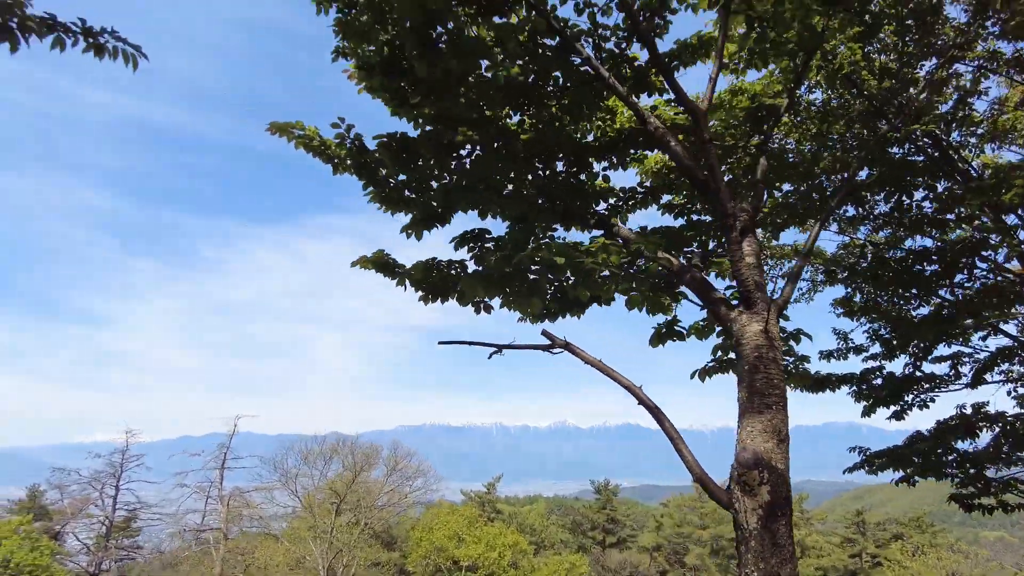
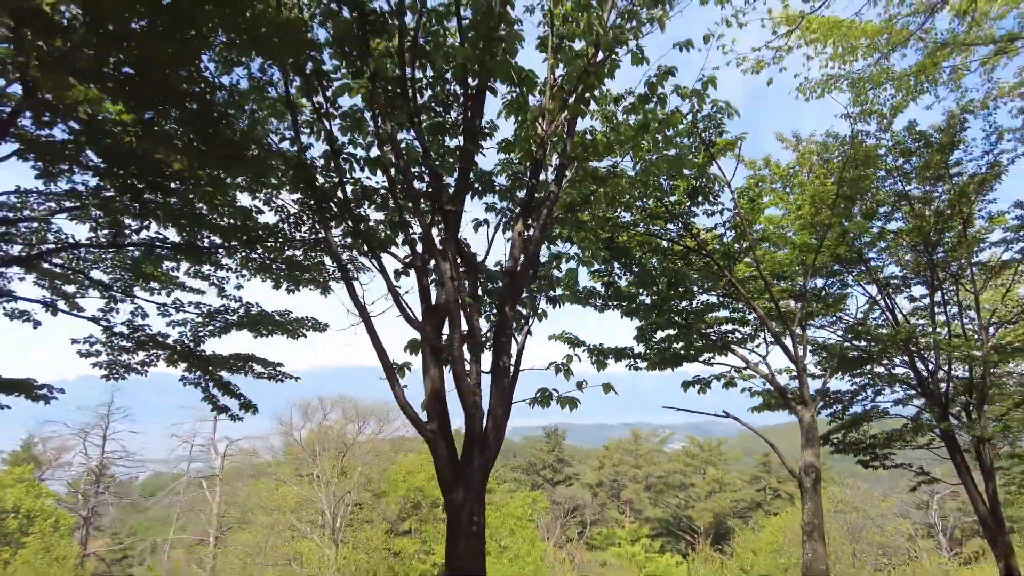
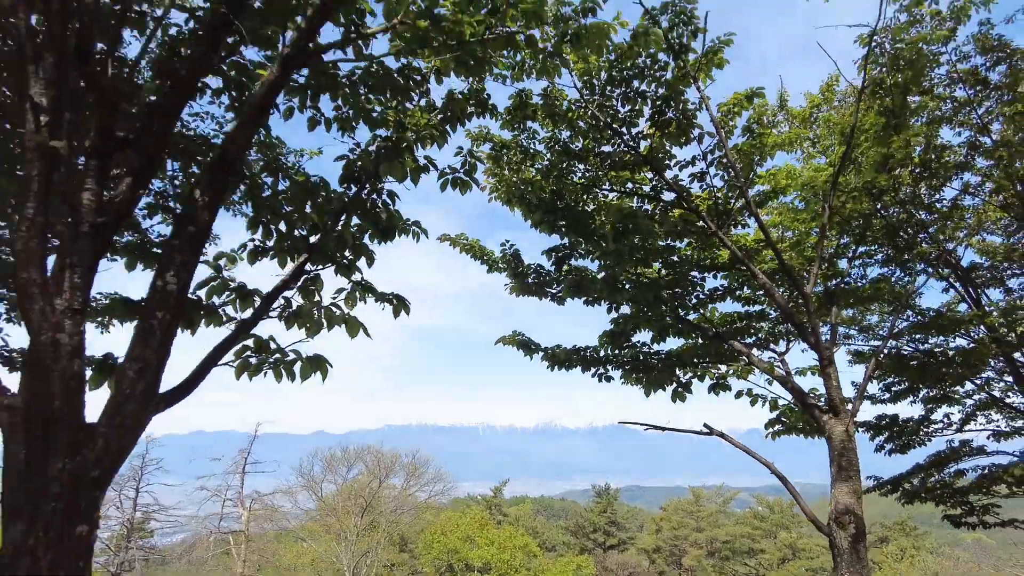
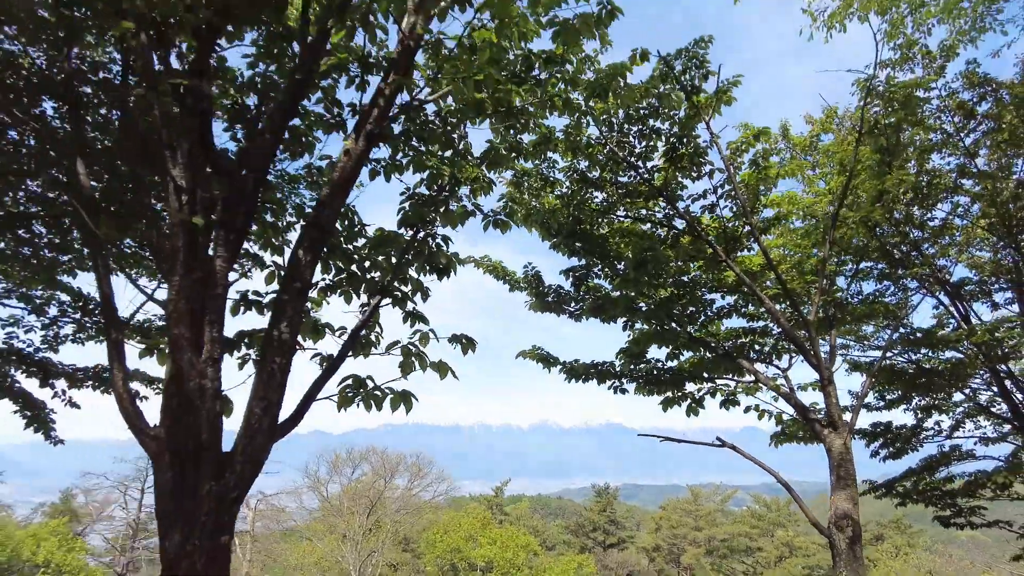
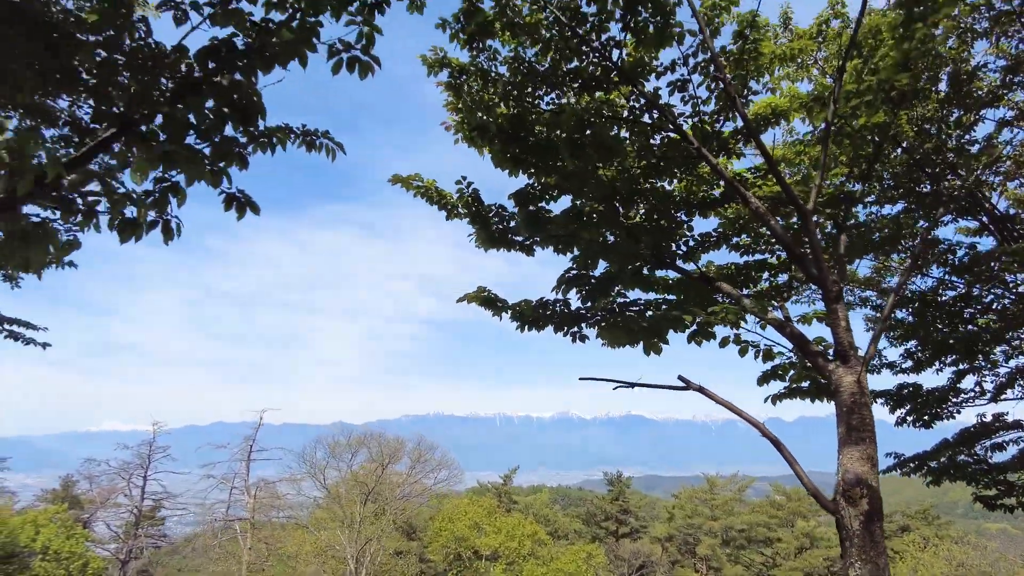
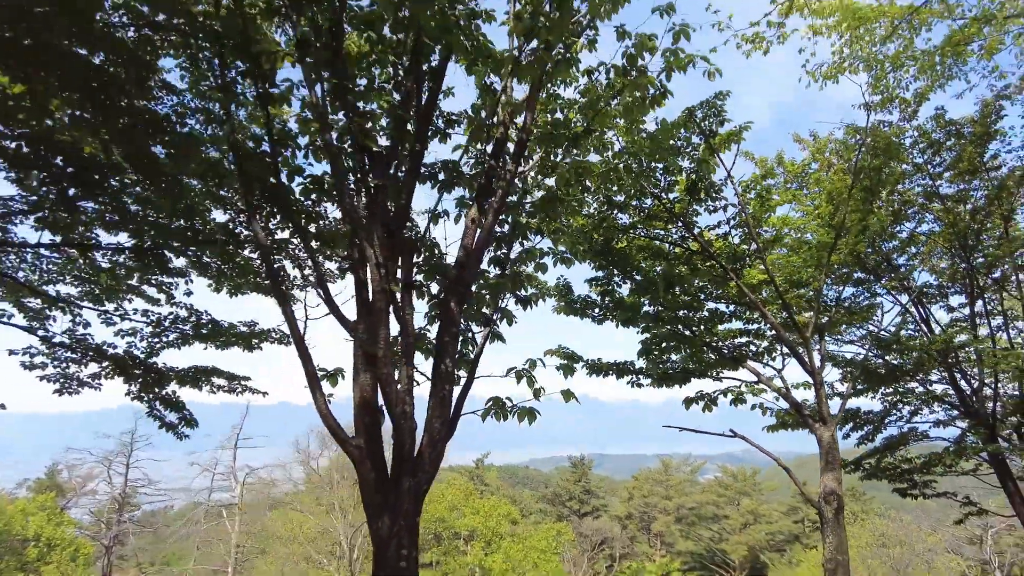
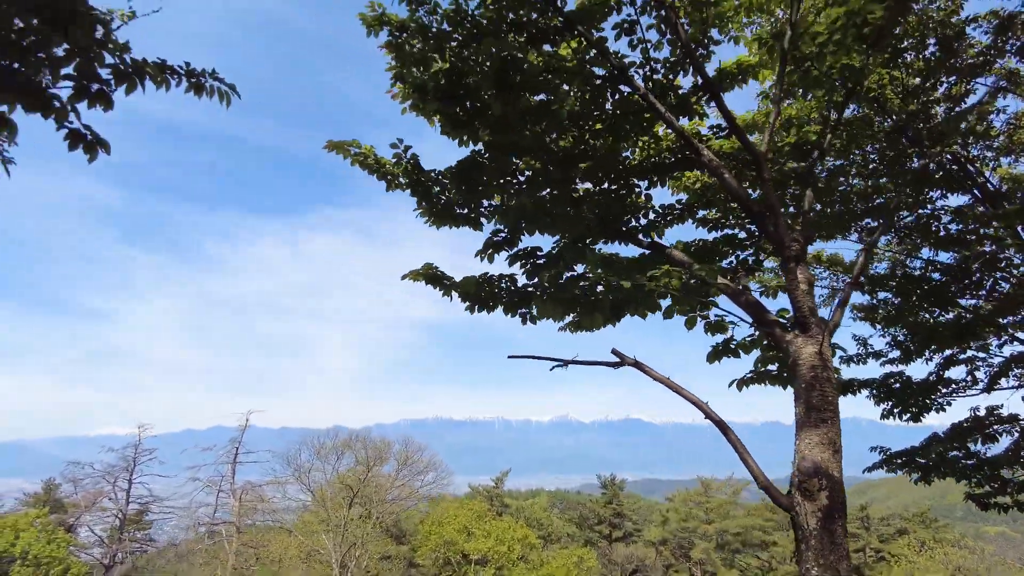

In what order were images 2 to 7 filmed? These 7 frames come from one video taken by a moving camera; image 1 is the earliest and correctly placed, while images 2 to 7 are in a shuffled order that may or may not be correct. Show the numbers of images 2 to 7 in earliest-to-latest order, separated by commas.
7, 5, 3, 4, 6, 2
